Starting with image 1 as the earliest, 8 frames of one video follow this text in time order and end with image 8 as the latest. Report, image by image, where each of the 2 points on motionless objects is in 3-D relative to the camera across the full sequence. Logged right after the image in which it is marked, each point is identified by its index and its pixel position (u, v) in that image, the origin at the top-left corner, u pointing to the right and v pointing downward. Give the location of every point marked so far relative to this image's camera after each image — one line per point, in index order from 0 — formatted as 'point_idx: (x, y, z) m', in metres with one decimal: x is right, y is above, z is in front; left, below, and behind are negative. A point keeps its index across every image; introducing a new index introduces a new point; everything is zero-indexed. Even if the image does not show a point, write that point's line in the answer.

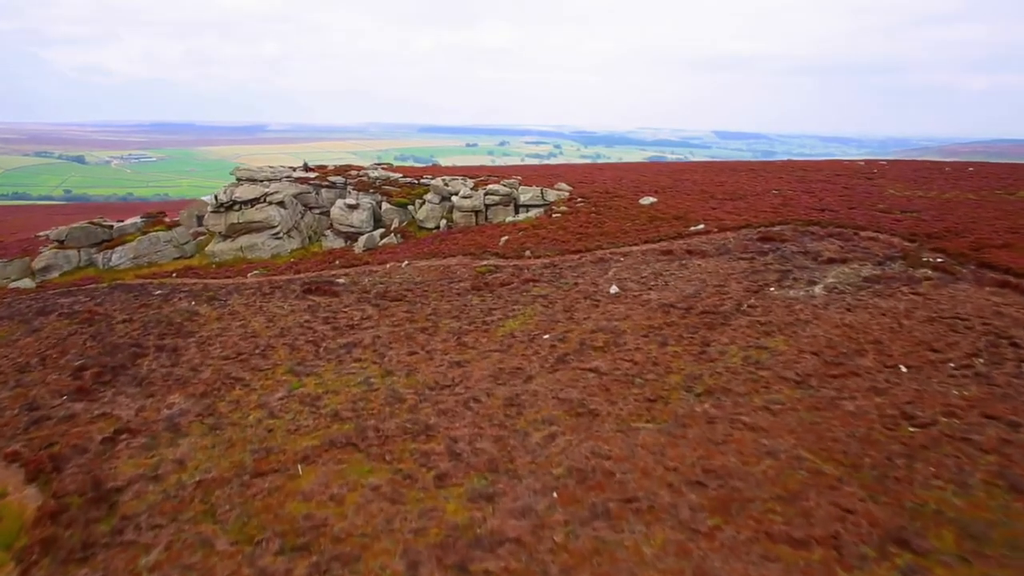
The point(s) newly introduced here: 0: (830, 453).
0: (+7.0, -3.6, +16.5) m
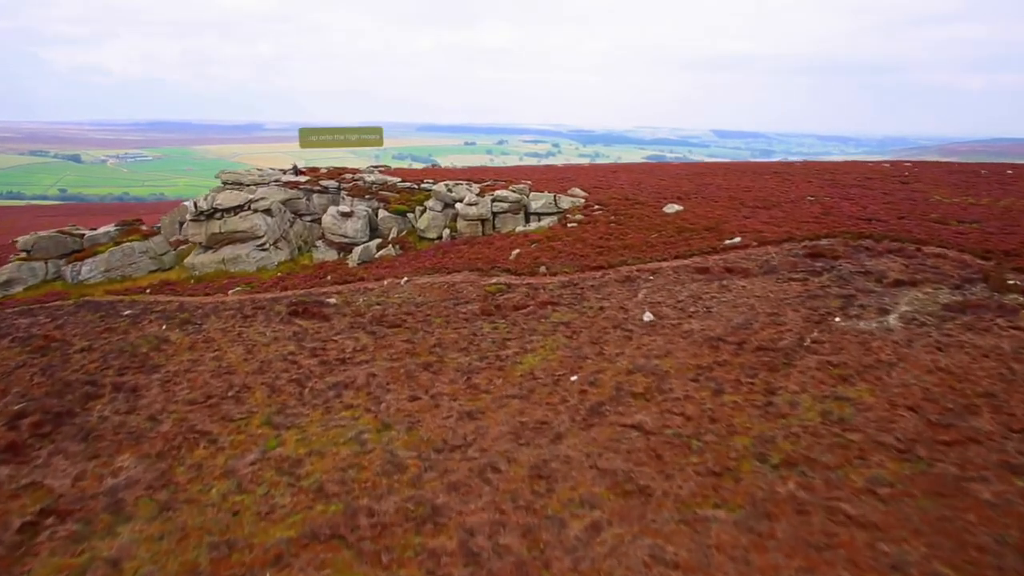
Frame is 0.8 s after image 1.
0: (+7.6, -4.6, +12.2) m
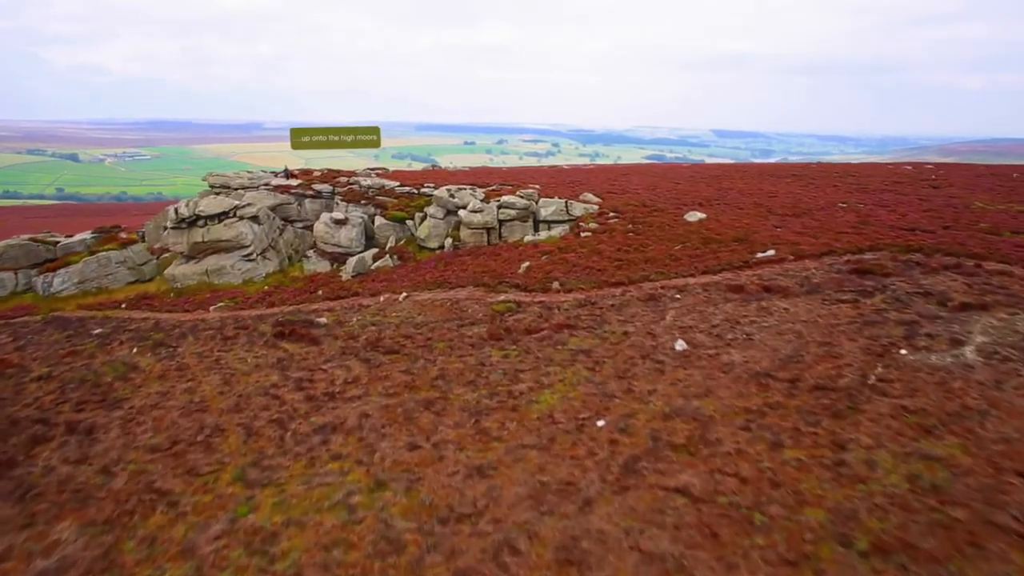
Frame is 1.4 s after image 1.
0: (+8.0, -5.4, +8.9) m
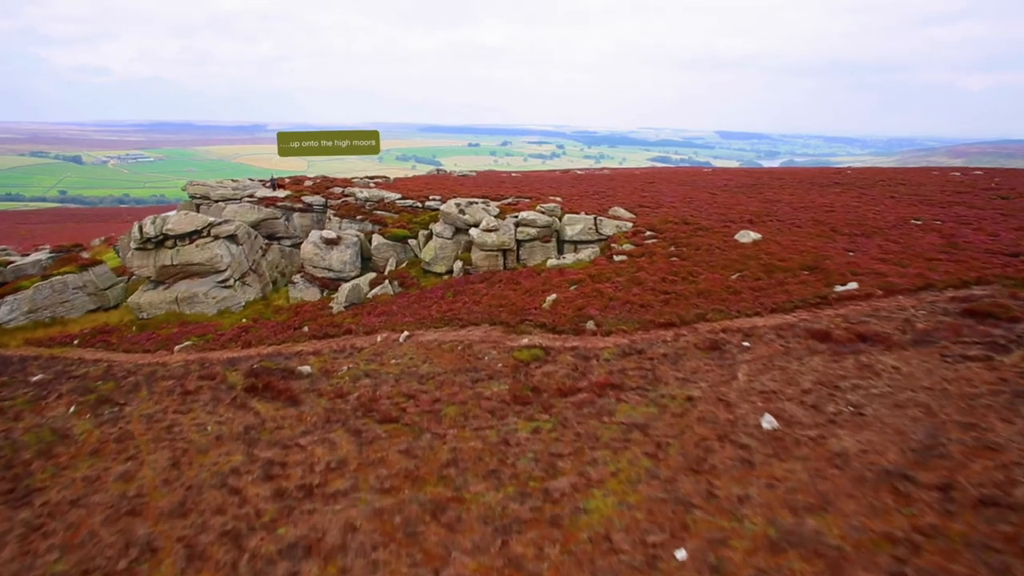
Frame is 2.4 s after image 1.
0: (+8.8, -6.7, +3.3) m
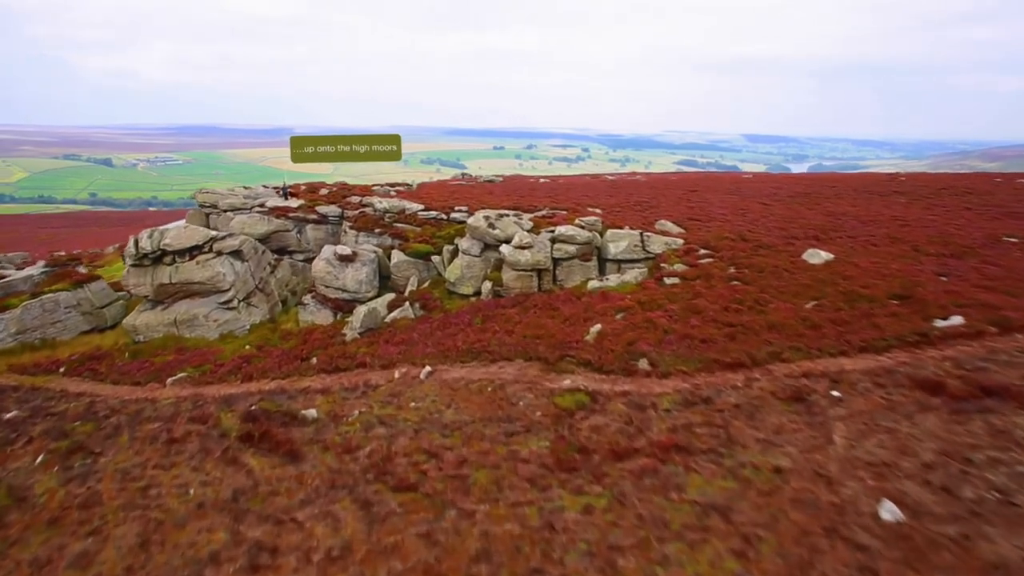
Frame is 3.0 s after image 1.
0: (+9.2, -7.6, -0.8) m
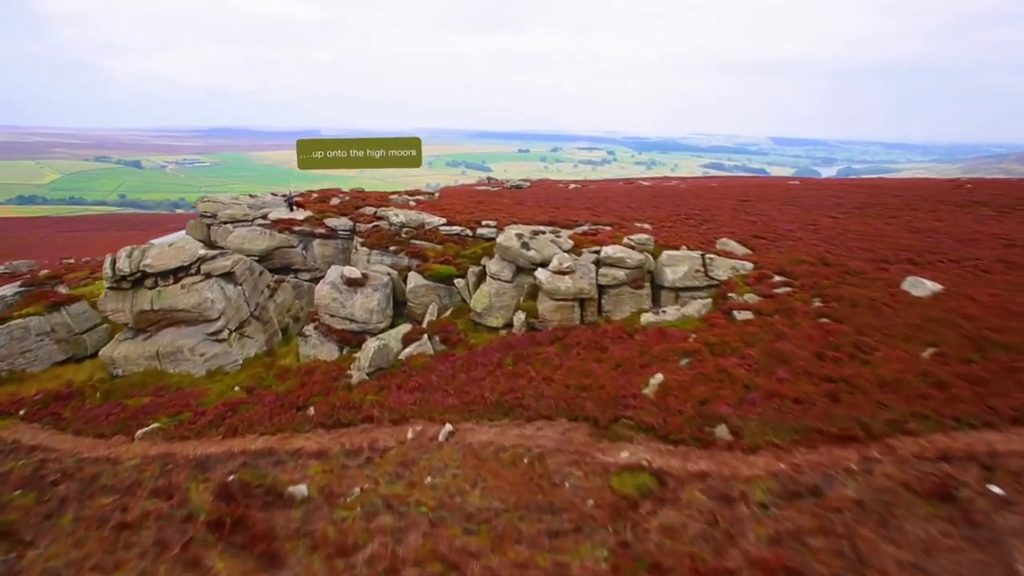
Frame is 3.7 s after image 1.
0: (+9.4, -8.7, -5.7) m
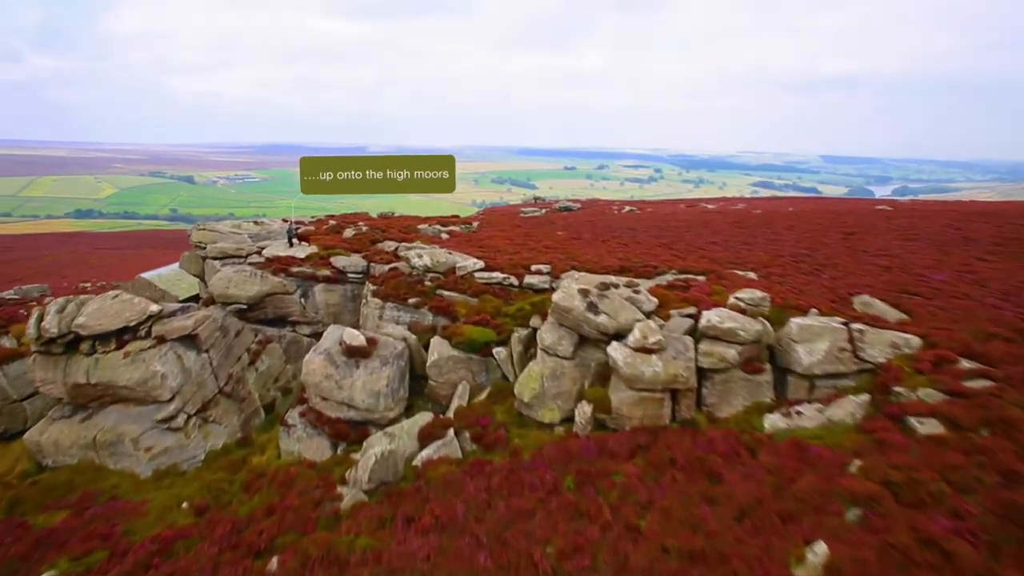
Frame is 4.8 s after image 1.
0: (+8.9, -10.0, -13.8) m
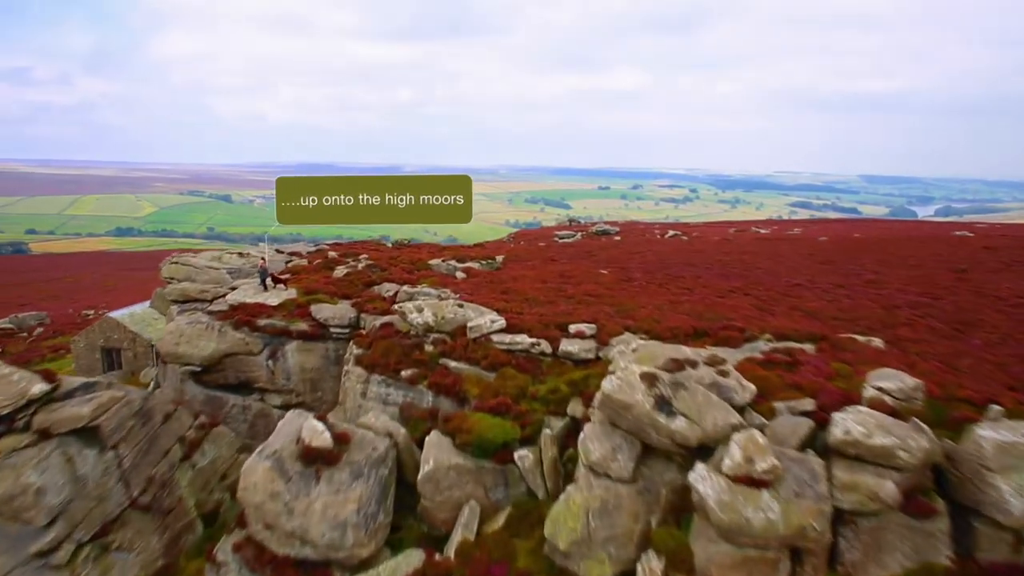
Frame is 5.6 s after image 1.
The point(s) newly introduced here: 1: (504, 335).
0: (+7.9, -10.6, -20.5) m
1: (0.0, -1.3, +17.6) m
